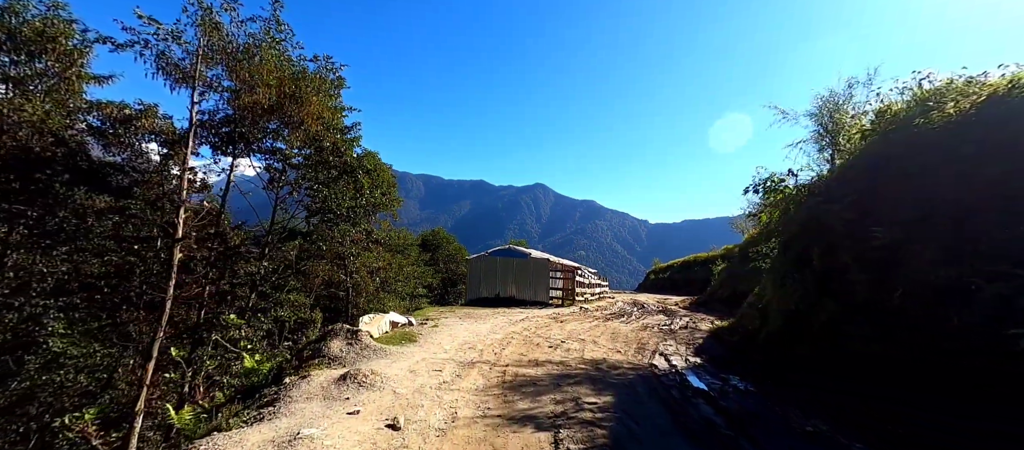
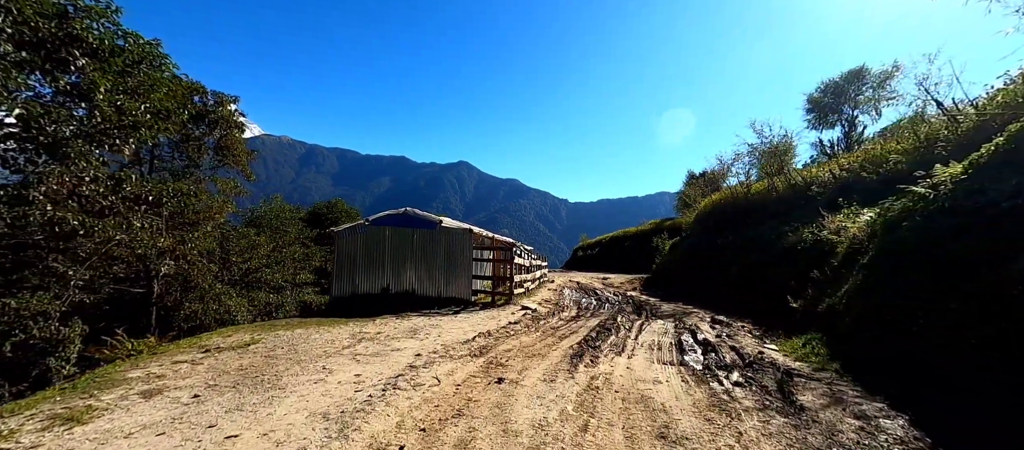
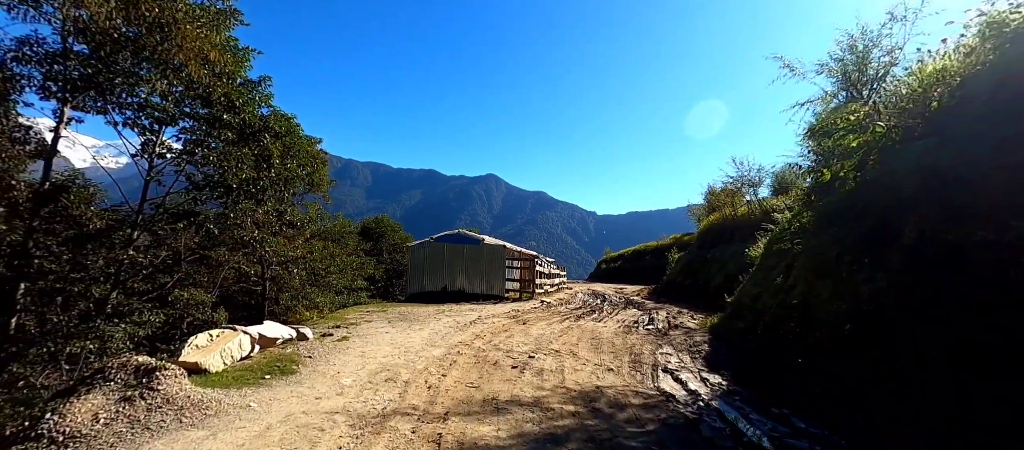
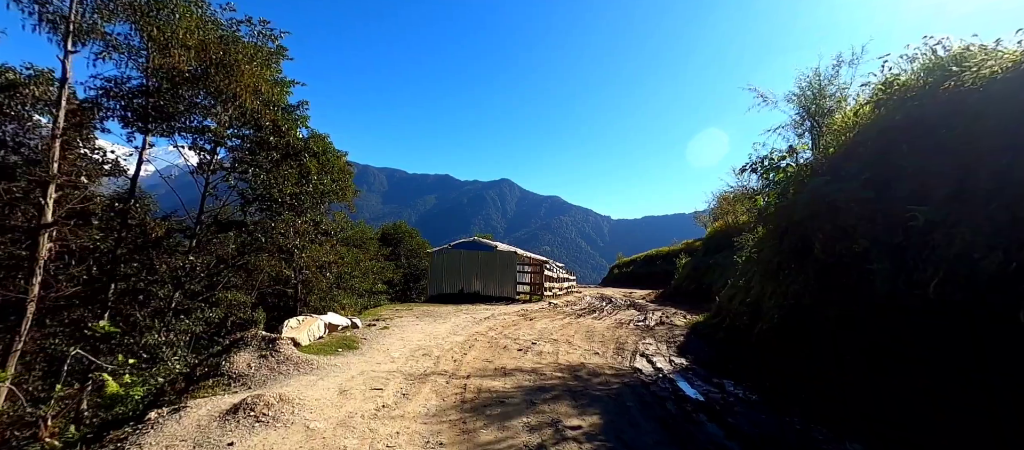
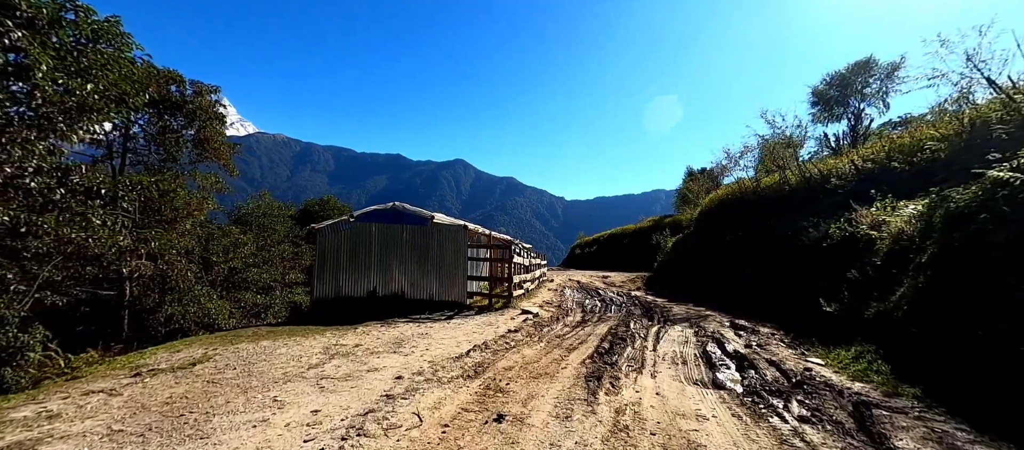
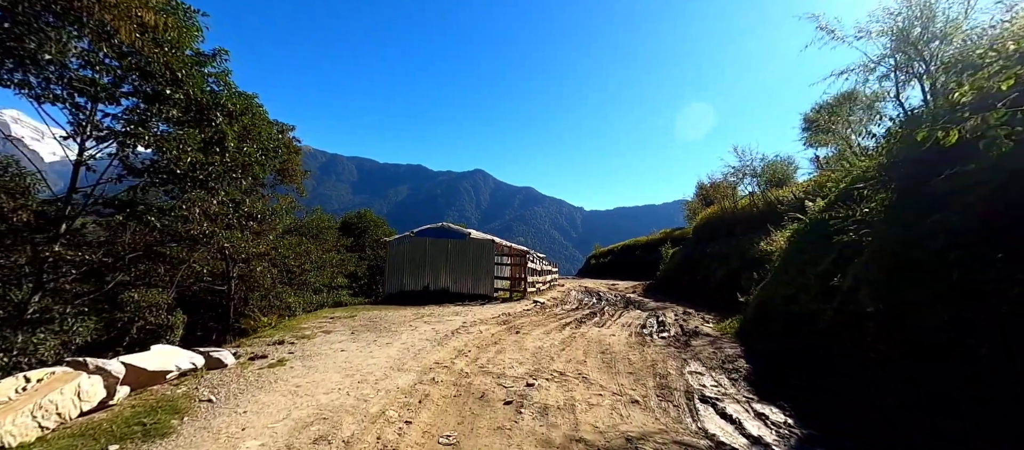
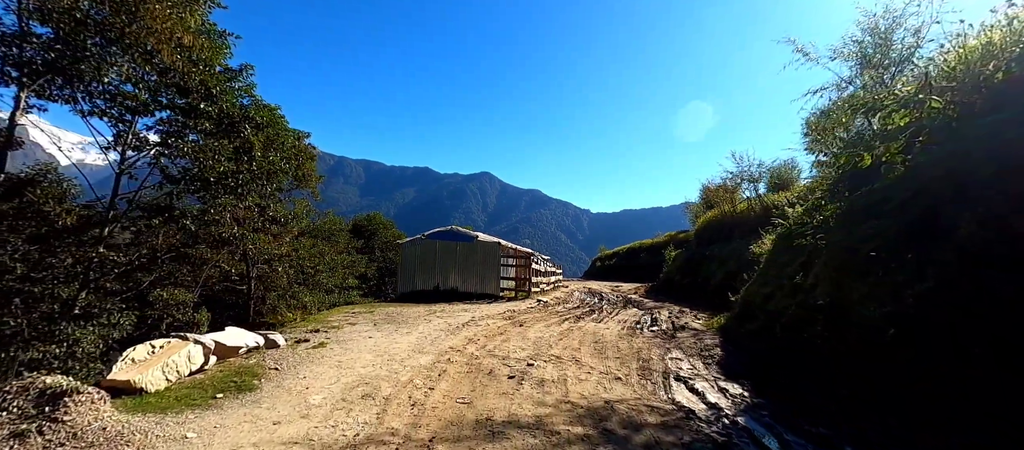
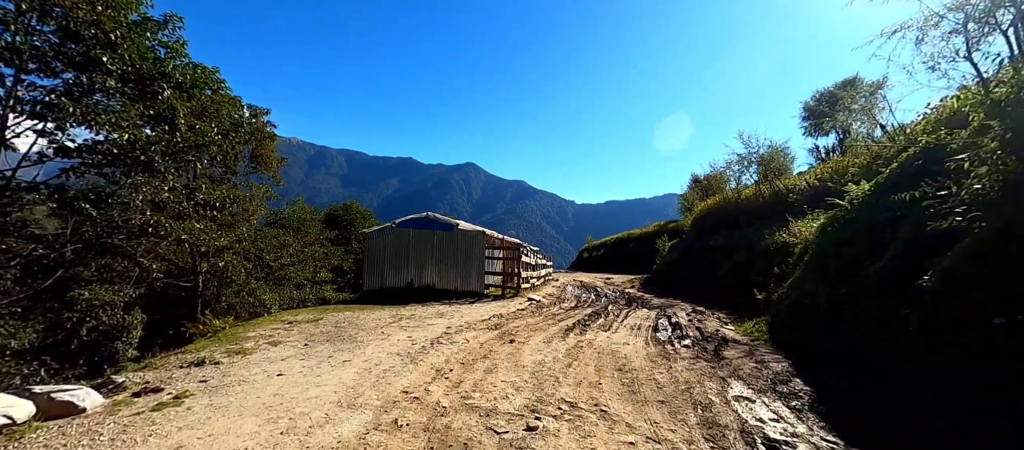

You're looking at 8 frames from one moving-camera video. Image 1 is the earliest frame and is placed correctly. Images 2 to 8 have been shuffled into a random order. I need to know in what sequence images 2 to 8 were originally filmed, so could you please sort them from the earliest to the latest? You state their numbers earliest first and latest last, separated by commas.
4, 3, 7, 6, 8, 2, 5
